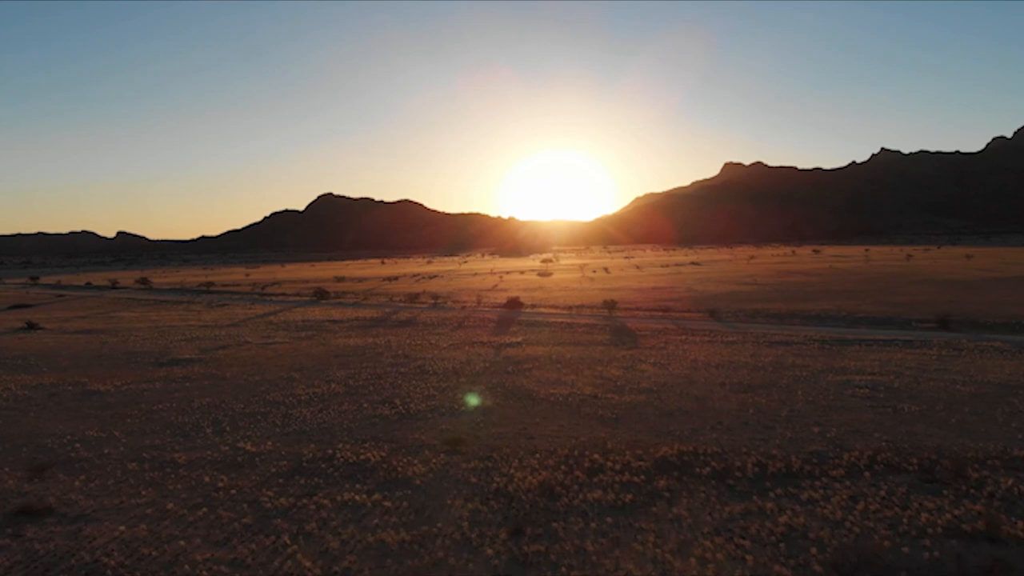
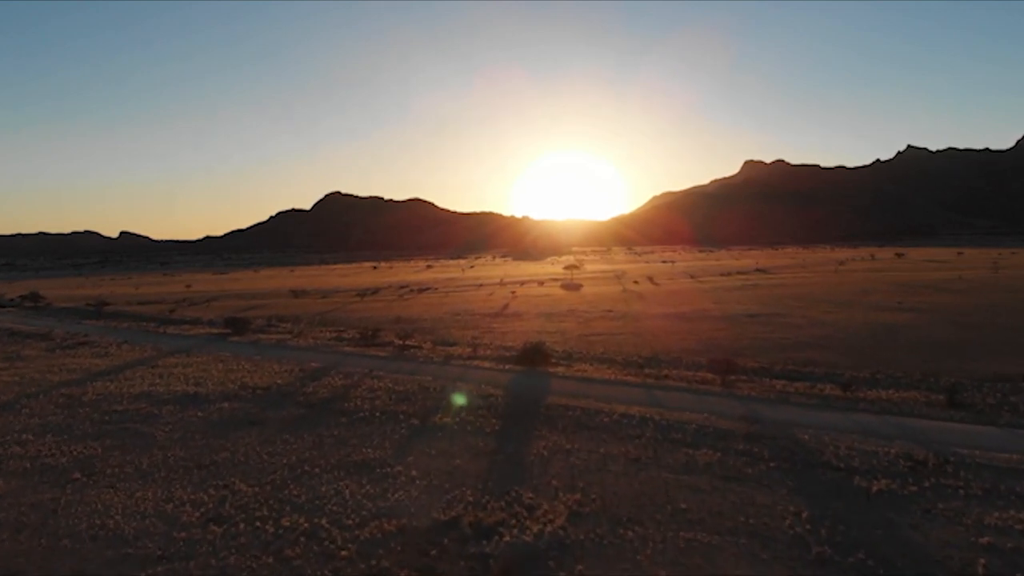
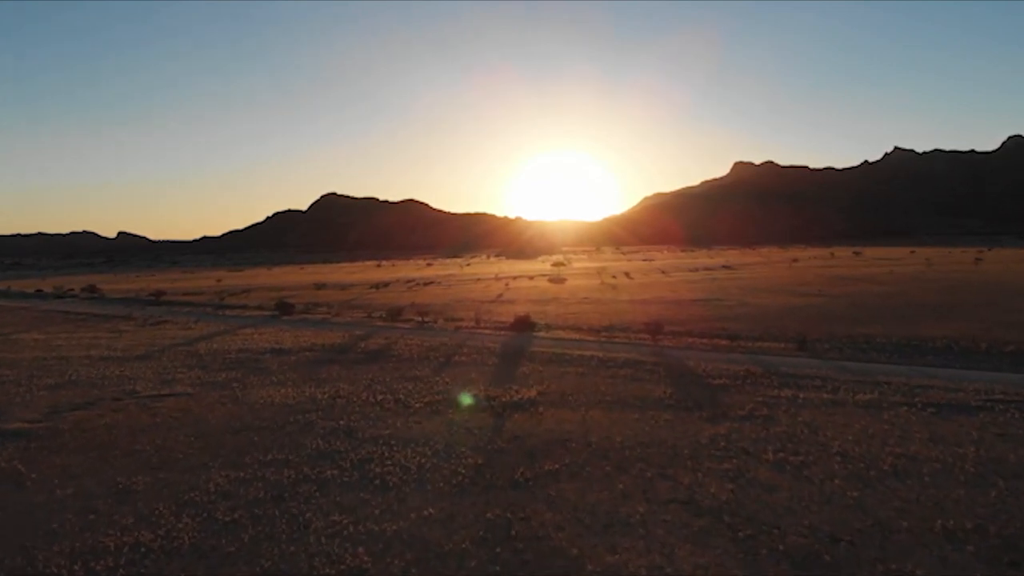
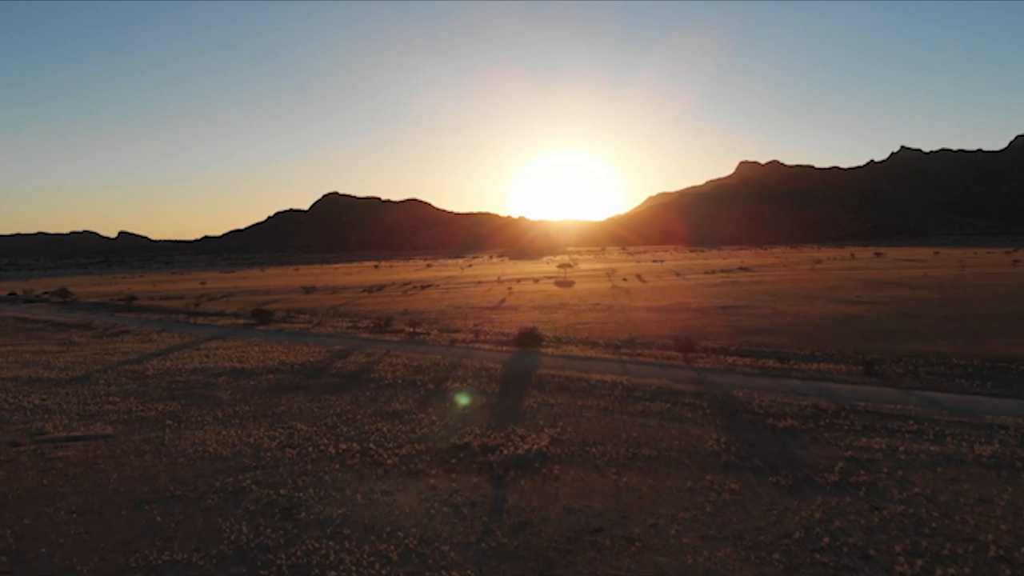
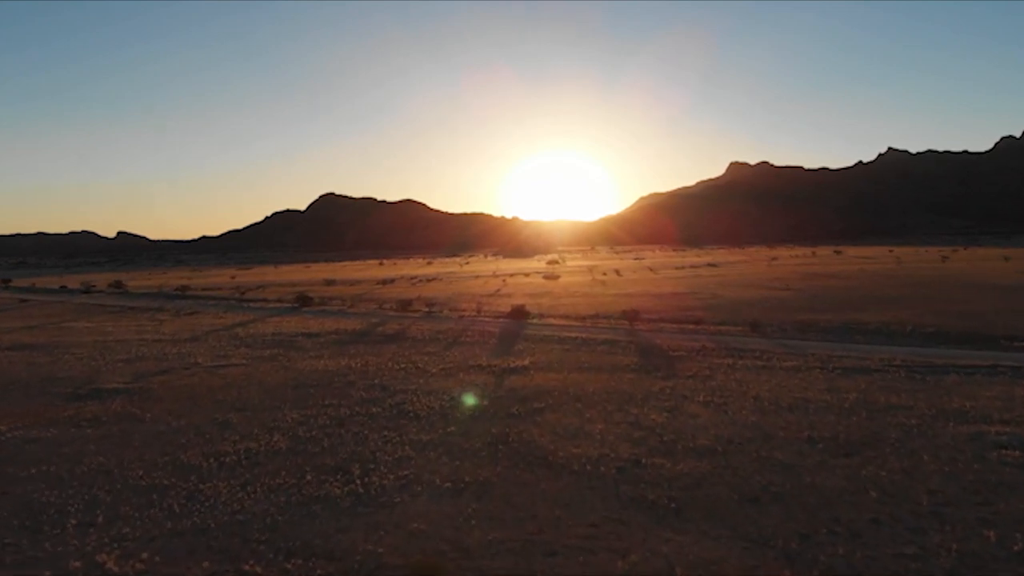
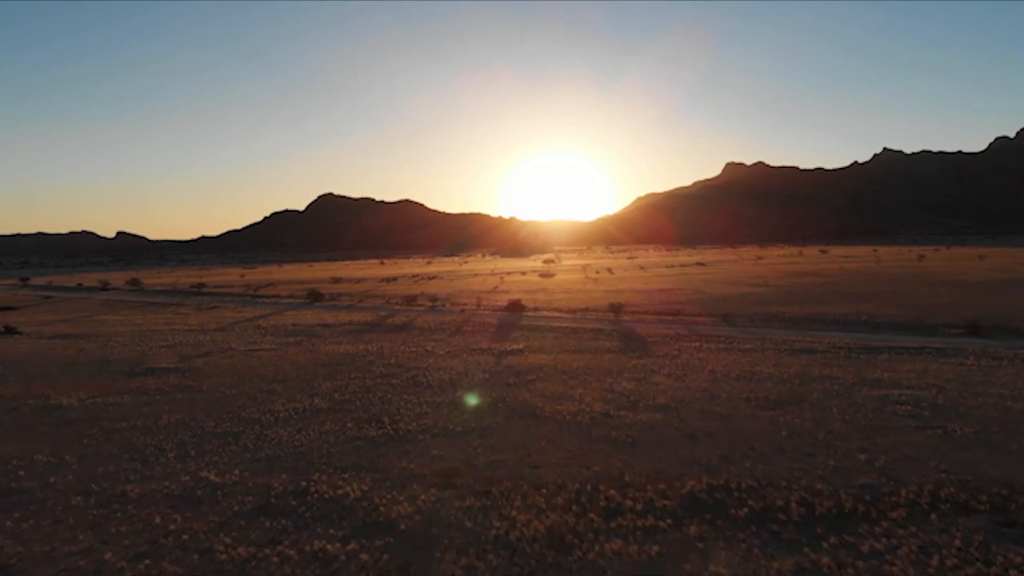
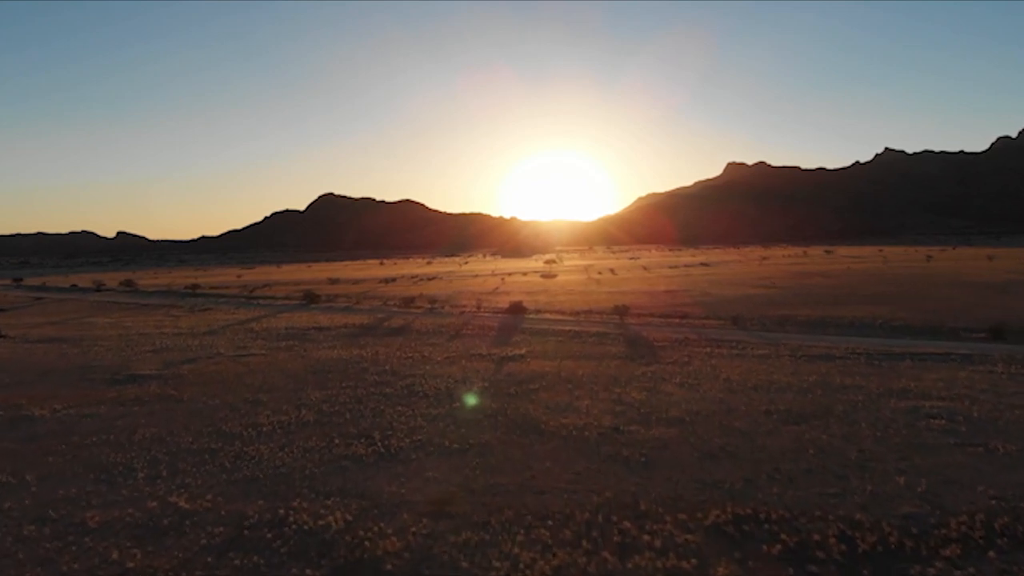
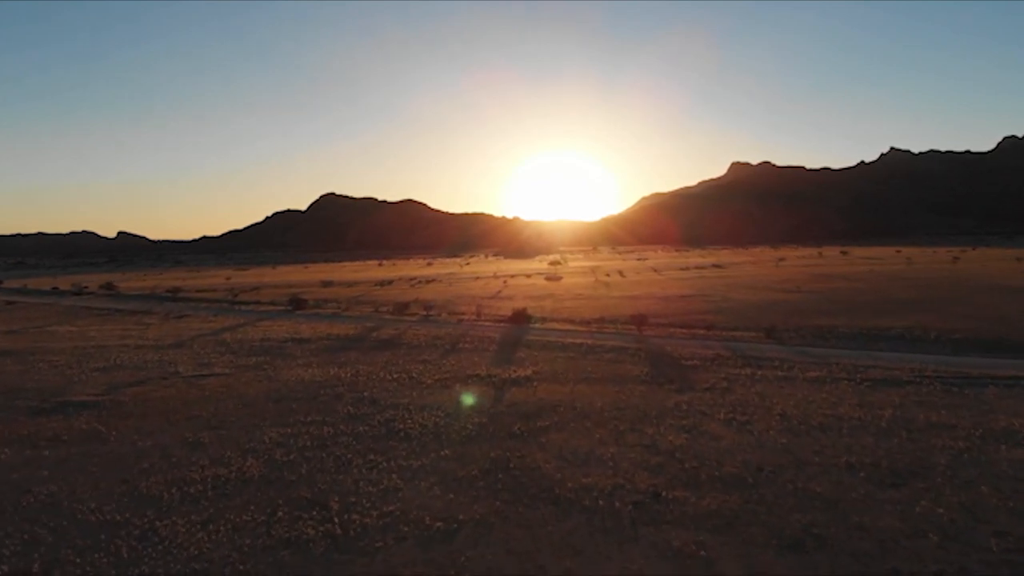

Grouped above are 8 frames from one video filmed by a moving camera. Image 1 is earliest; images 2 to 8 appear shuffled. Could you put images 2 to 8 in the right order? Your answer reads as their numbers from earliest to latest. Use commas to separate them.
6, 7, 5, 8, 3, 4, 2
